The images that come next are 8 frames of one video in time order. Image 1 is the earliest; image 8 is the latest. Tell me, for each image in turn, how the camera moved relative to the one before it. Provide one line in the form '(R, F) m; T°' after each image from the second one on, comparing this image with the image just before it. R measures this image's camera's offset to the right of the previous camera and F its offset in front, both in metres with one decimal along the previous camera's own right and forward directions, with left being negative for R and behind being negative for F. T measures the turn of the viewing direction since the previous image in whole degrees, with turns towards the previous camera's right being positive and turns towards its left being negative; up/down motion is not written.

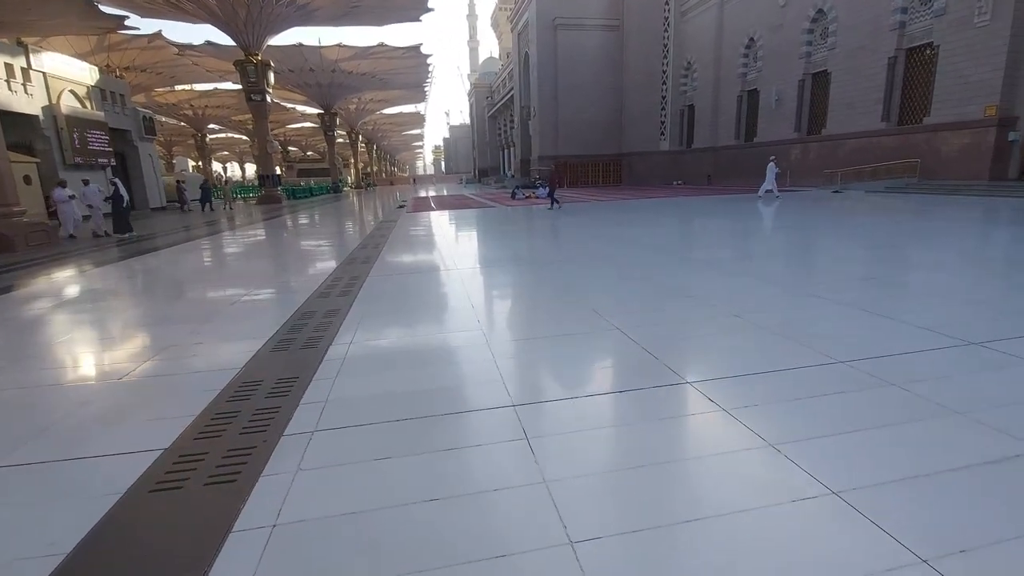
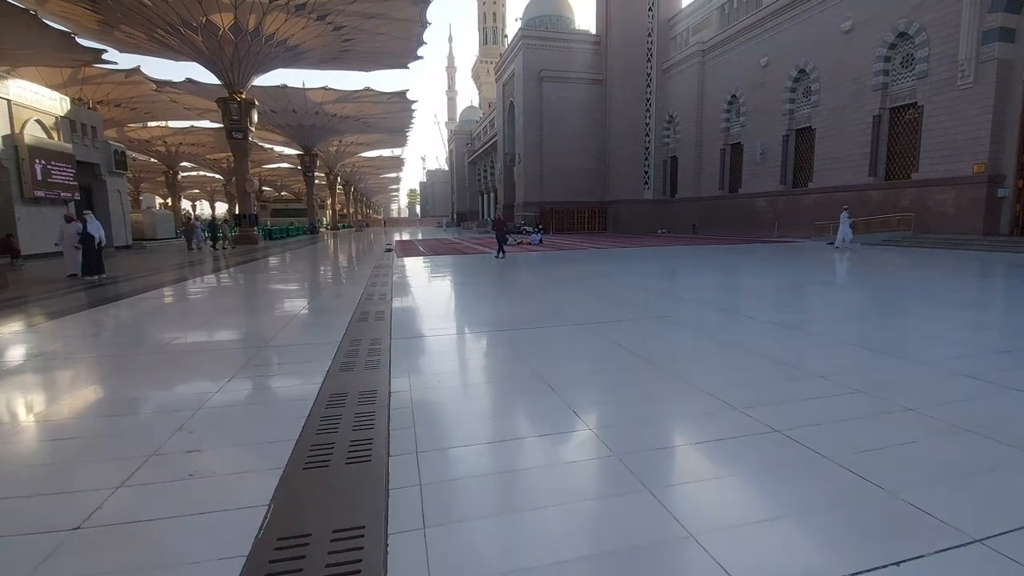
(-0.5, +0.6) m; +3°
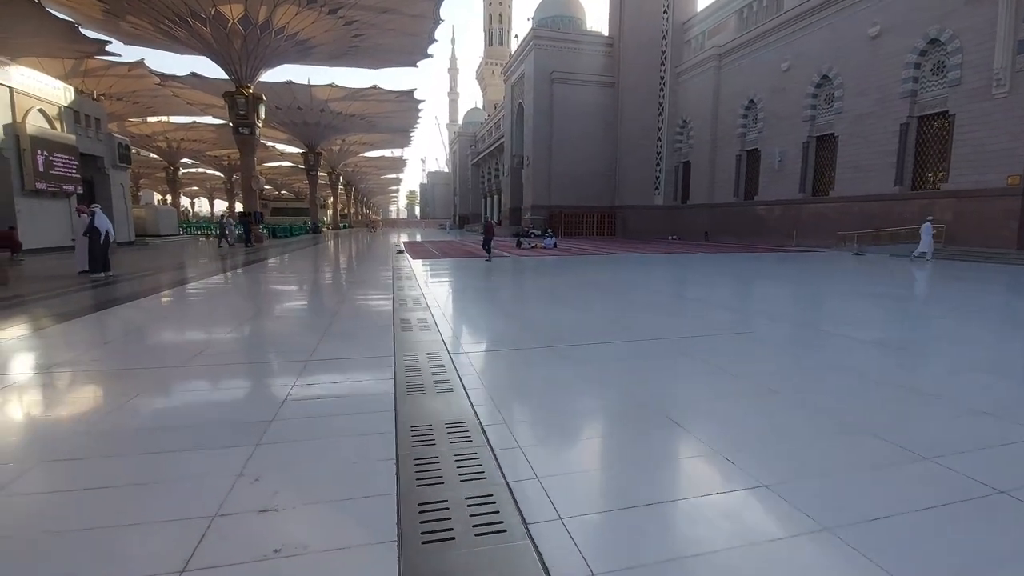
(-0.4, +0.4) m; 0°
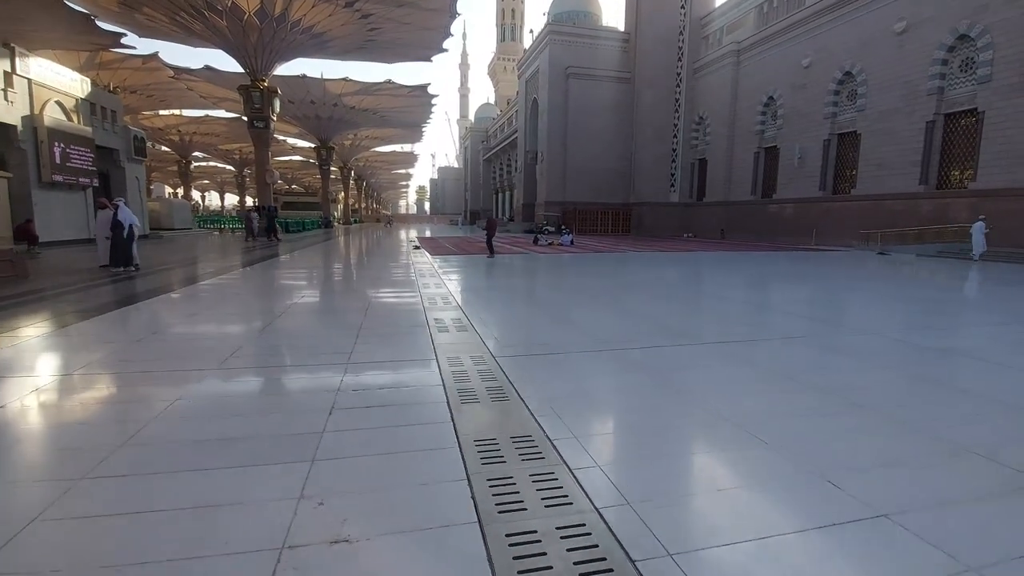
(-0.2, +0.1) m; -1°
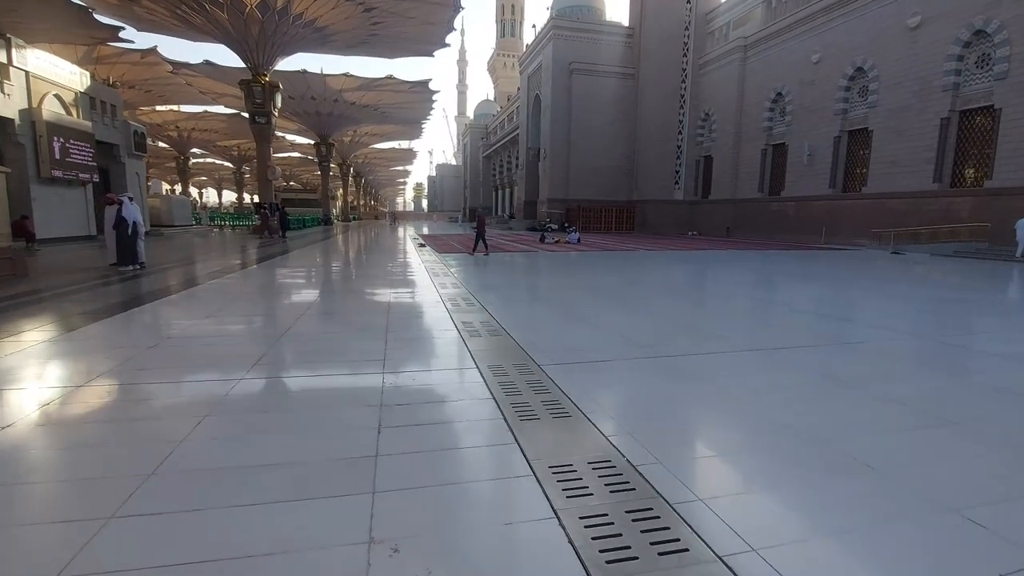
(-0.2, +0.2) m; 0°
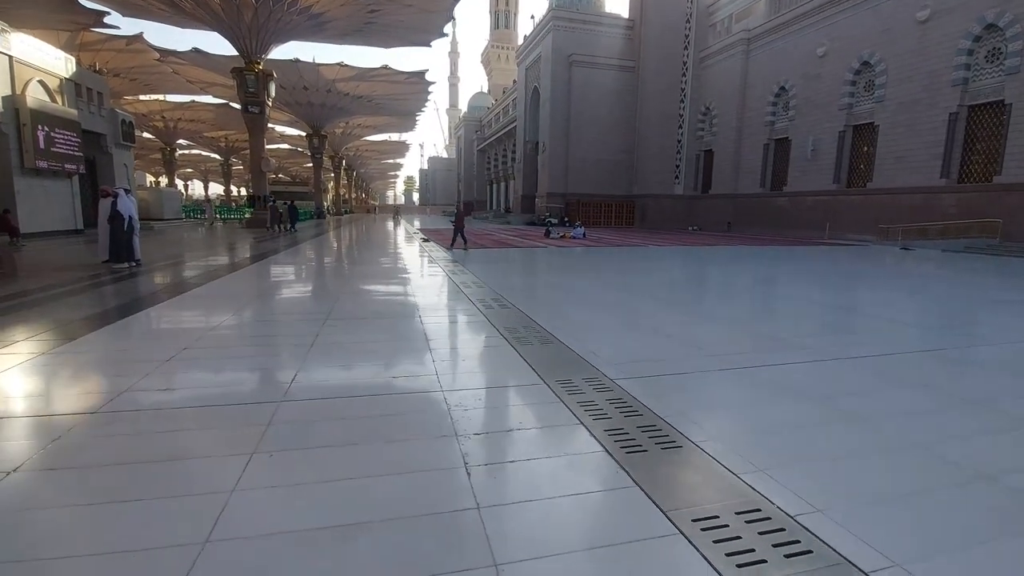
(-0.3, +0.3) m; +1°
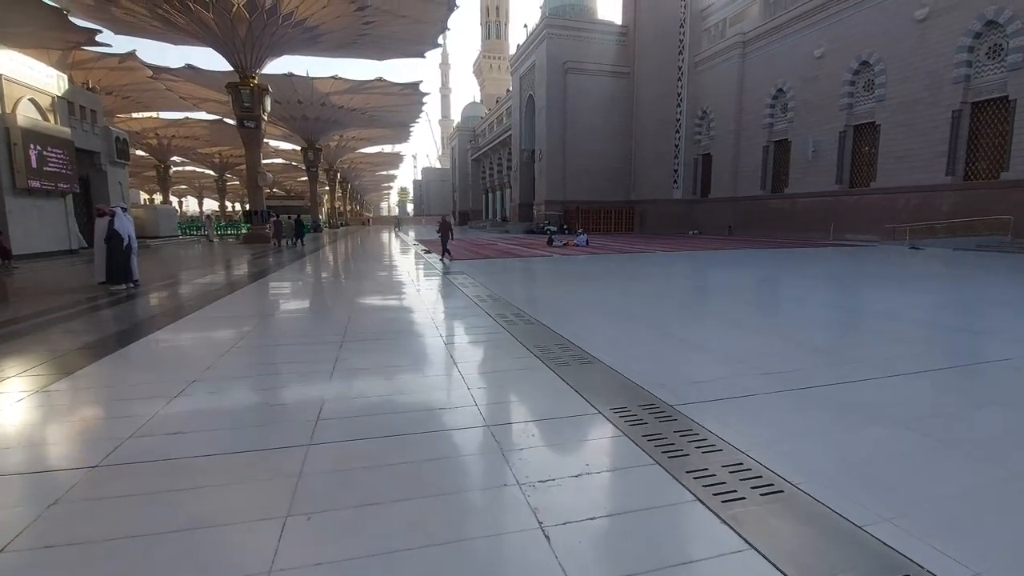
(-0.2, +0.2) m; 0°
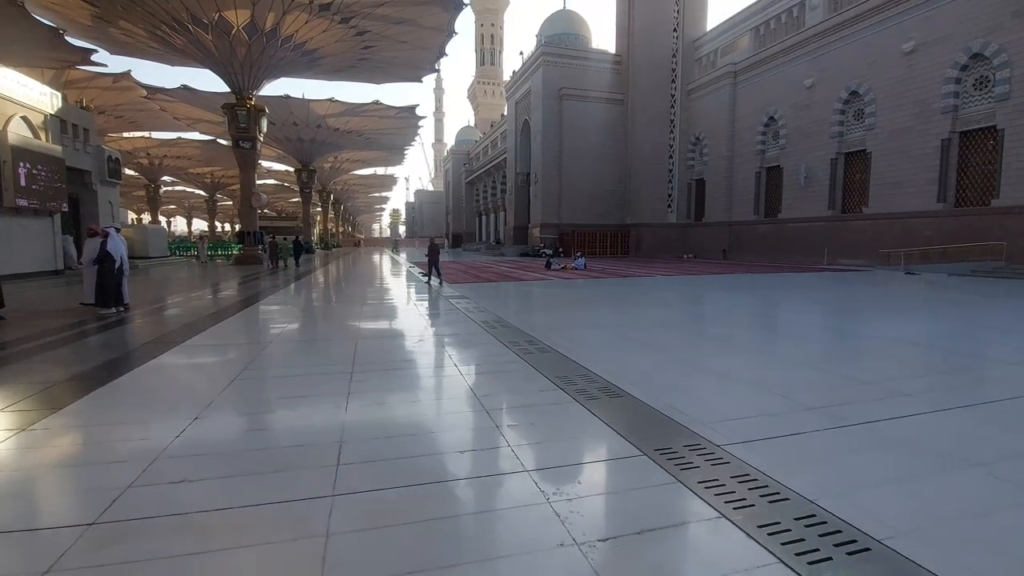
(-0.2, +0.1) m; +1°
